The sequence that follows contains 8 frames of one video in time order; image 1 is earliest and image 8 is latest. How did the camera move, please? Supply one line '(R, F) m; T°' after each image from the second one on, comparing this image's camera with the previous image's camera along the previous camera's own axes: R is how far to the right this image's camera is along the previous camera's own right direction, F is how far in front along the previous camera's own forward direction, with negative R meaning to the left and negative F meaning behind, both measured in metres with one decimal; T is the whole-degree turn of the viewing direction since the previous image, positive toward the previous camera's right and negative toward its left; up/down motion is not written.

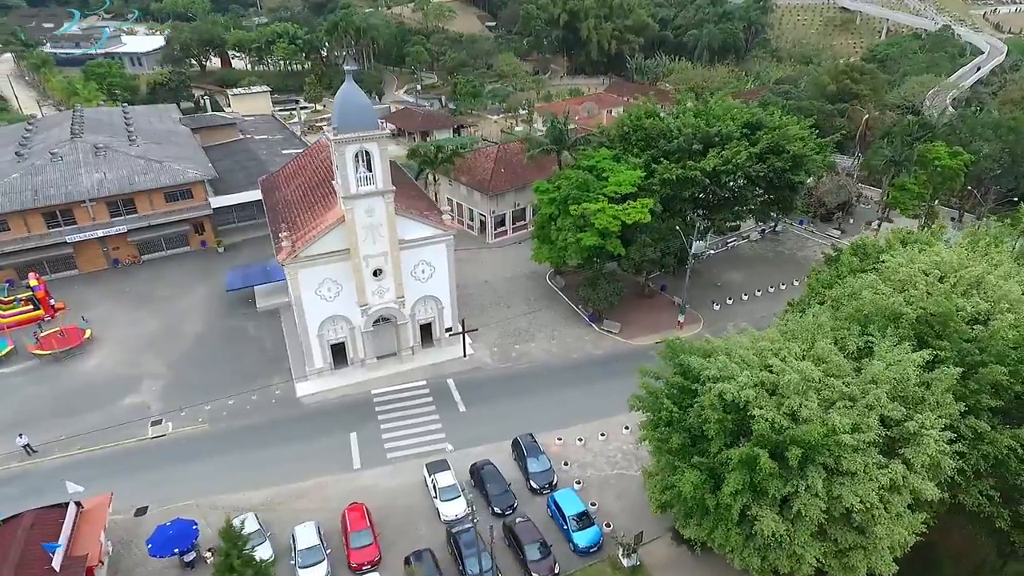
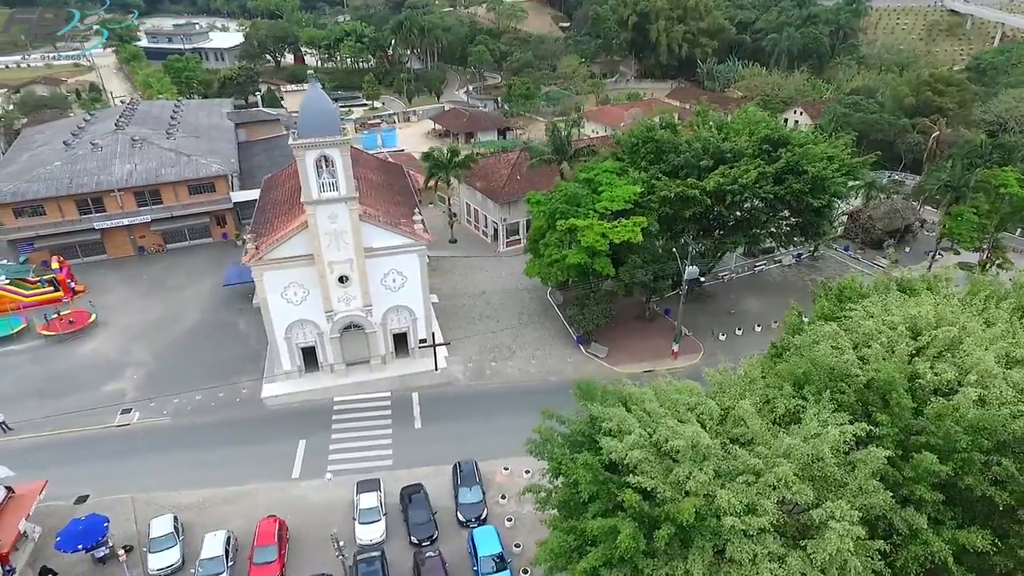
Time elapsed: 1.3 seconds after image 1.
(+5.5, +1.8) m; -7°
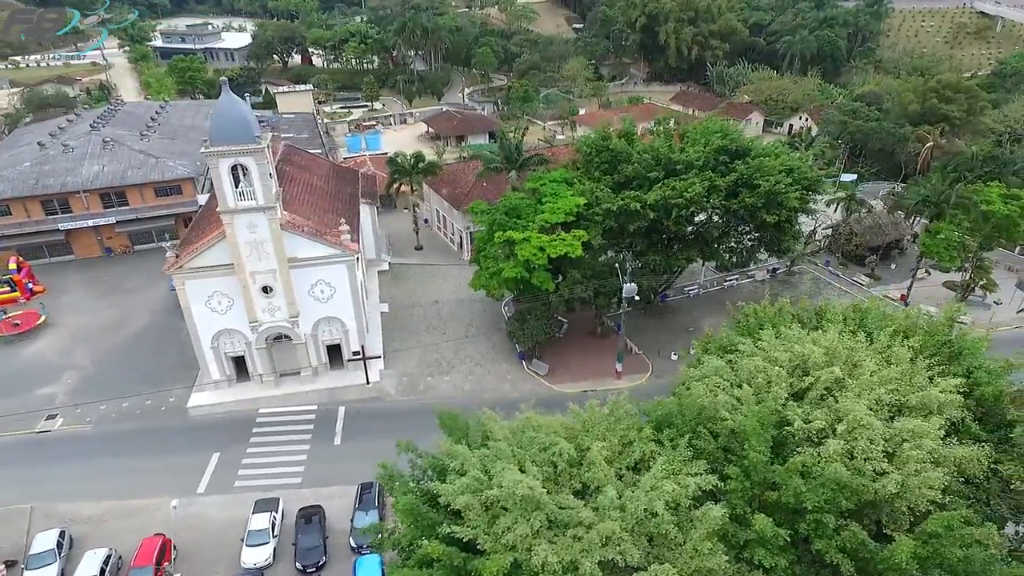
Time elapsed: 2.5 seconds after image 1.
(+4.9, +1.2) m; -3°
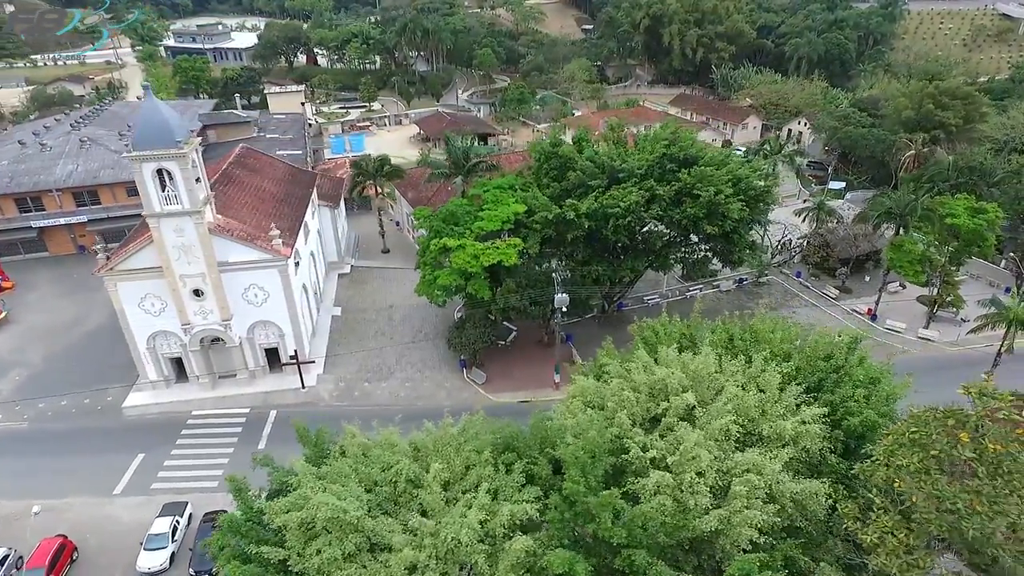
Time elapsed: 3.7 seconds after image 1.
(+4.6, +0.5) m; -2°
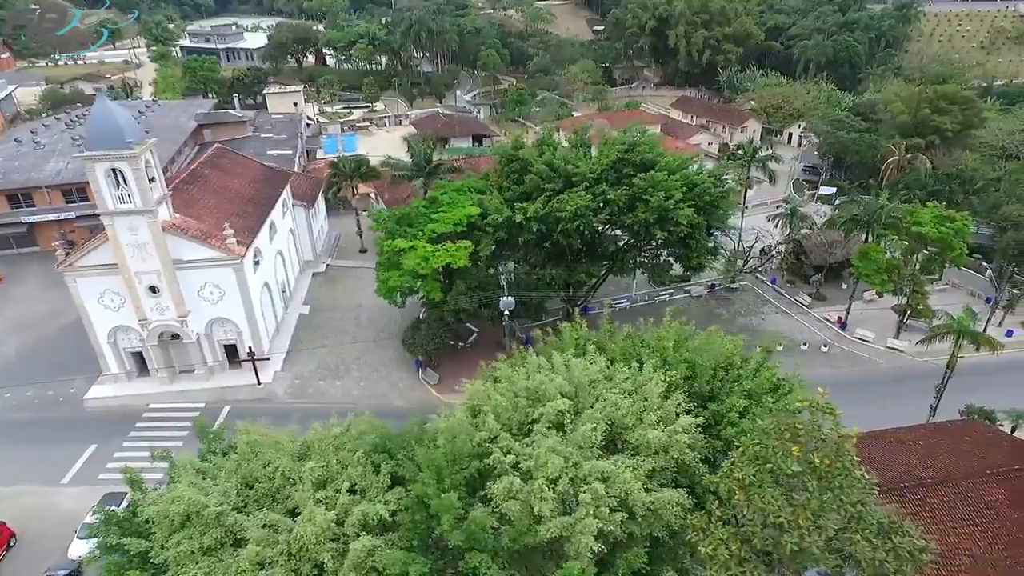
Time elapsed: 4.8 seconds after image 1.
(+3.7, -0.1) m; -2°
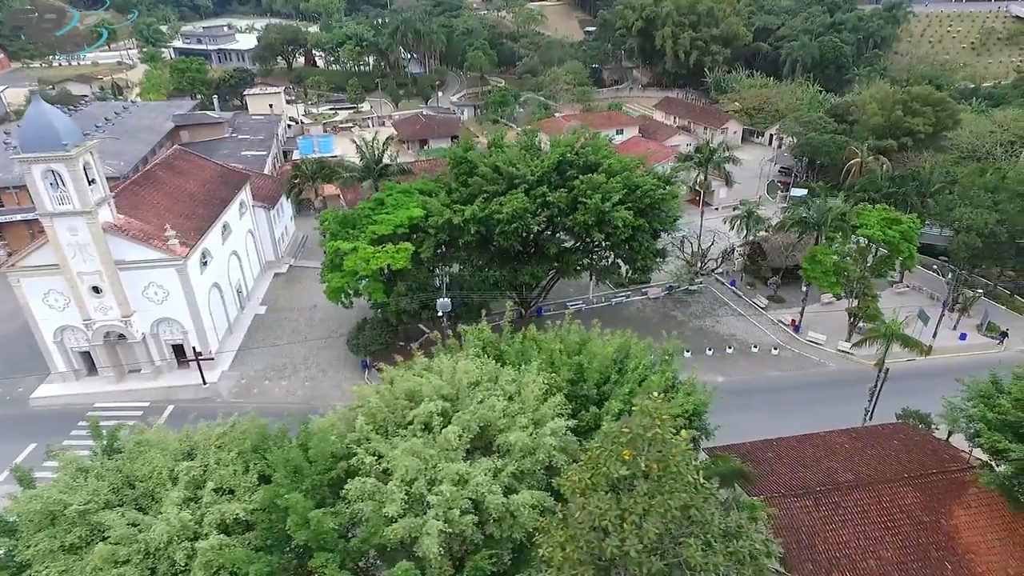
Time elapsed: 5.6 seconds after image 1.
(+3.4, -0.1) m; -1°
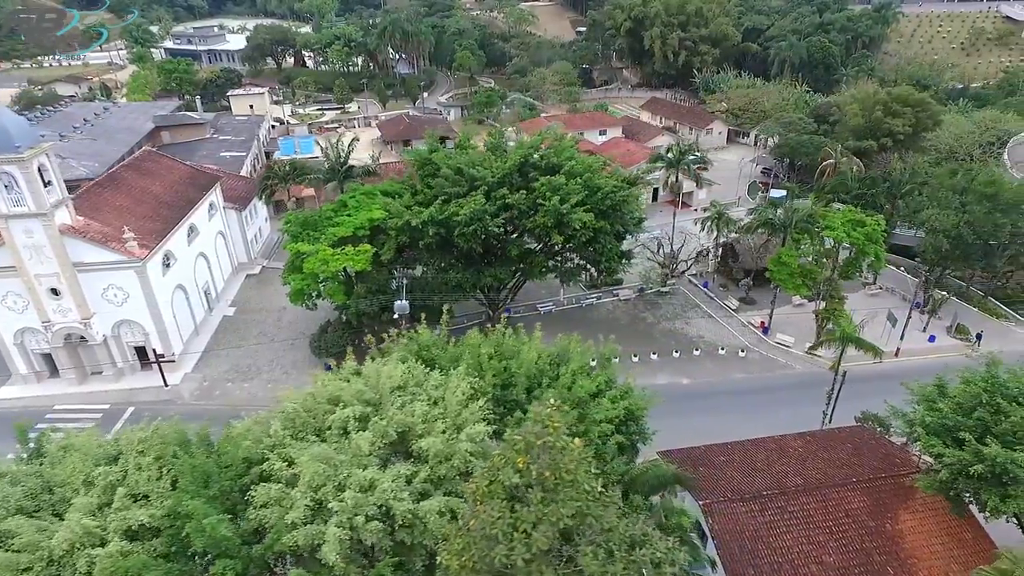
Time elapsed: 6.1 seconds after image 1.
(+2.1, +0.1) m; 0°
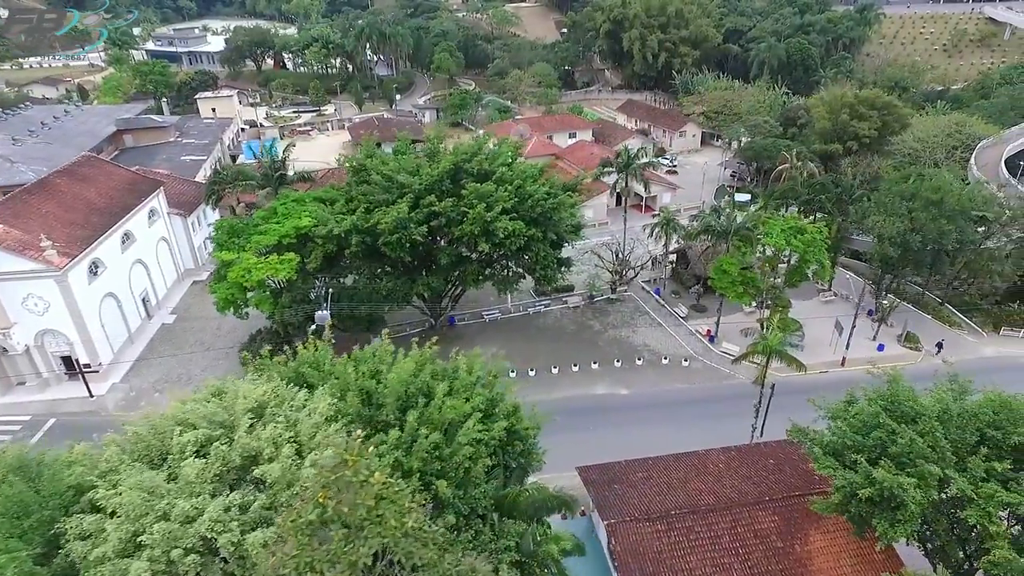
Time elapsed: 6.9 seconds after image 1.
(+3.6, +0.7) m; 0°
